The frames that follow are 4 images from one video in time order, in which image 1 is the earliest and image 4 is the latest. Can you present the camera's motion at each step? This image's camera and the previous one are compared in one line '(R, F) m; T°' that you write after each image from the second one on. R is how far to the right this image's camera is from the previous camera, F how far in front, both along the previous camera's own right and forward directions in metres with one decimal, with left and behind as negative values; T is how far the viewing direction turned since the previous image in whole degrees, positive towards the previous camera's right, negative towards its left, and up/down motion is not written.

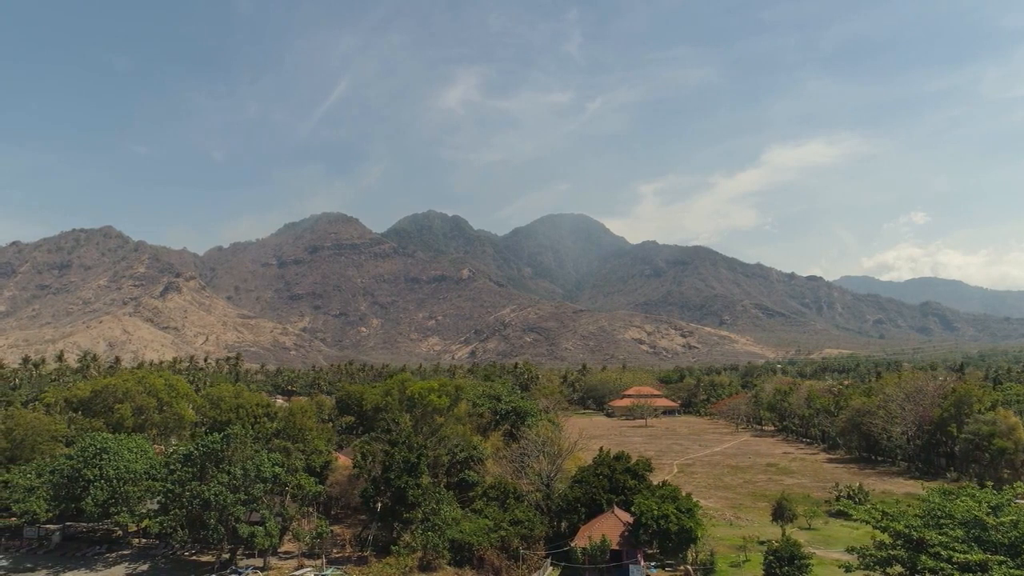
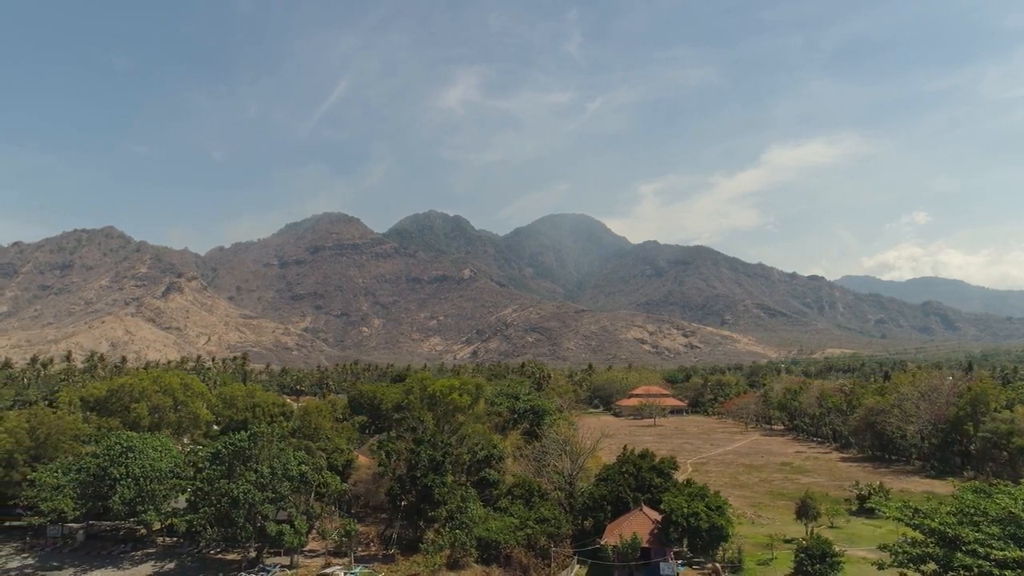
(-1.4, 0.0) m; 0°
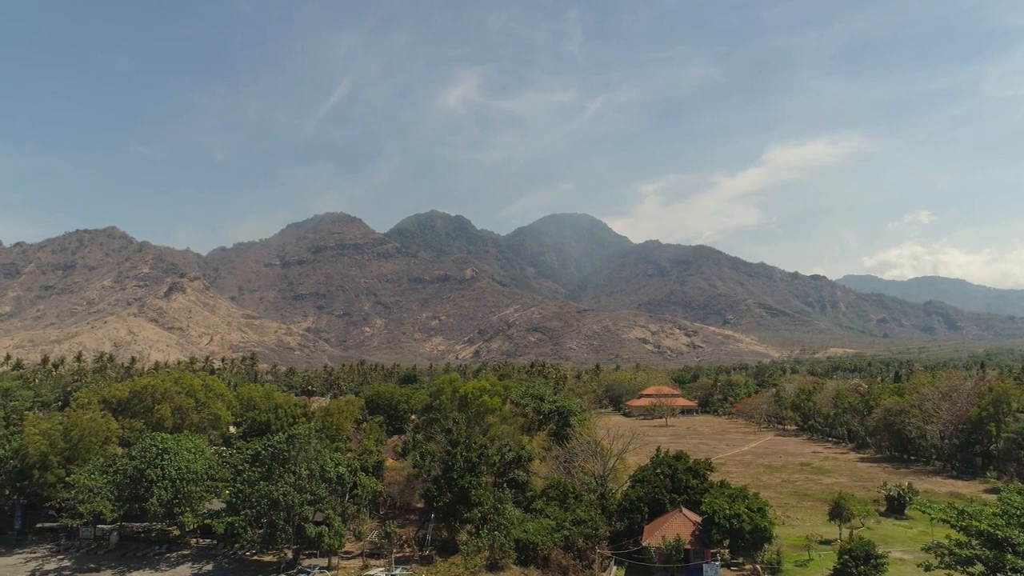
(-1.9, 0.0) m; 0°
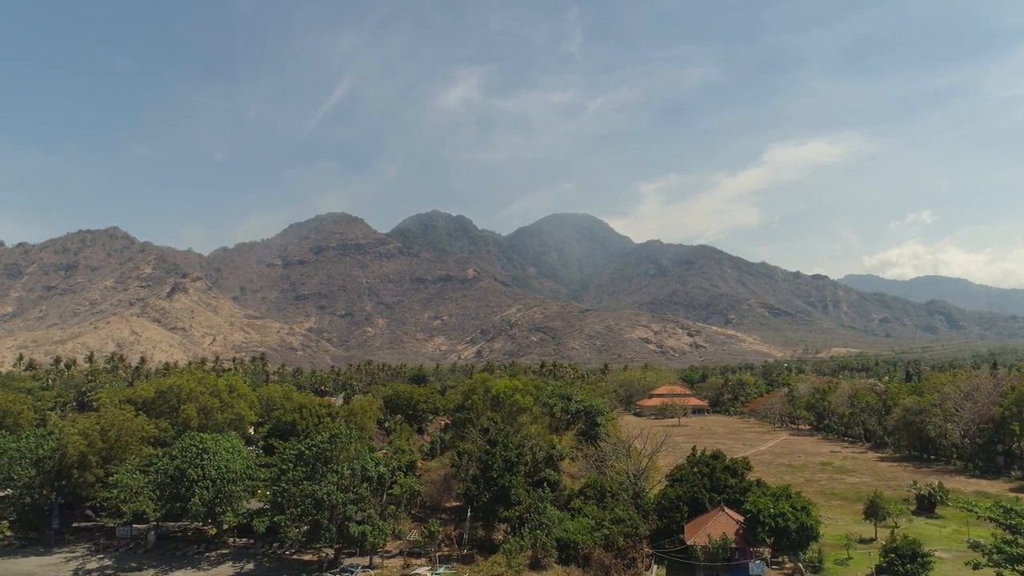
(-2.1, -0.1) m; 0°
